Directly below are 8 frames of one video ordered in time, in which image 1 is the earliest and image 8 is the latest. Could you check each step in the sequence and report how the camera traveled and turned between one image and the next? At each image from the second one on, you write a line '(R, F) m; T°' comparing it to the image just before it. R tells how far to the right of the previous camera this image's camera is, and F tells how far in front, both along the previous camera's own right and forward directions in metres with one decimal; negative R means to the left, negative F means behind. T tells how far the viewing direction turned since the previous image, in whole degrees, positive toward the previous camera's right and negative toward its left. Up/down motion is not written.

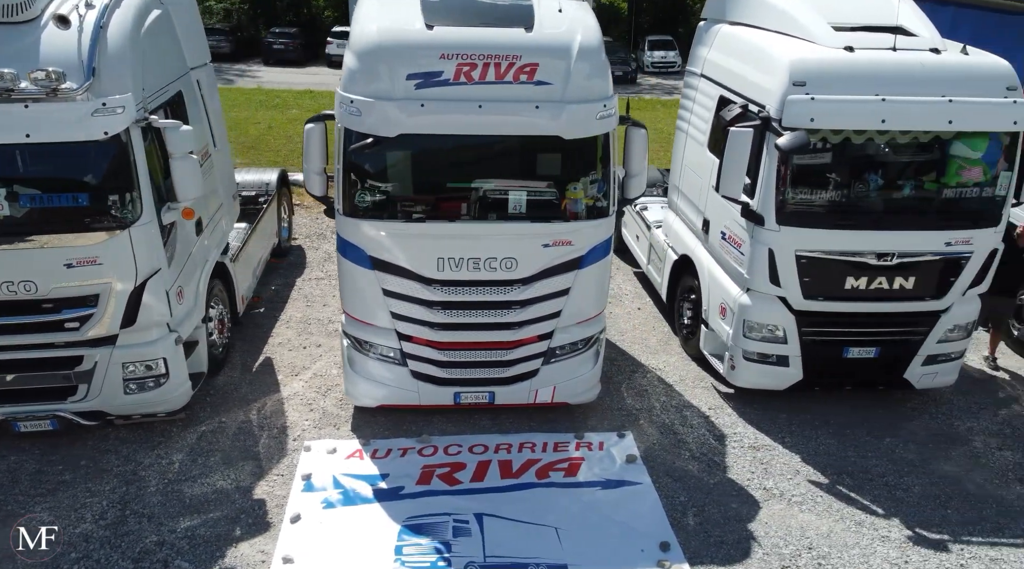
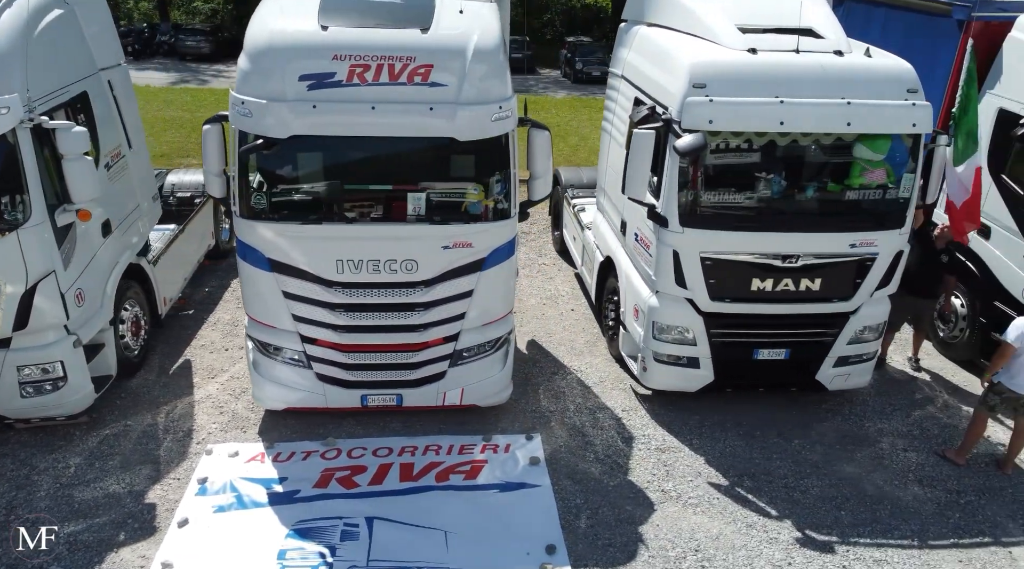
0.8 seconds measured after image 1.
(+0.7, 0.0) m; +1°
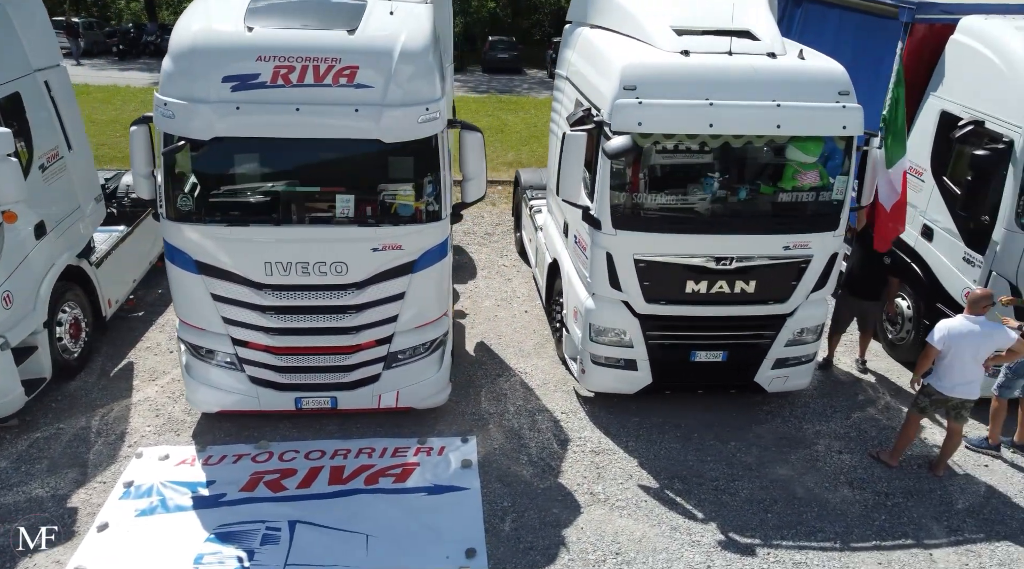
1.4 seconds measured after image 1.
(+0.5, 0.0) m; 0°
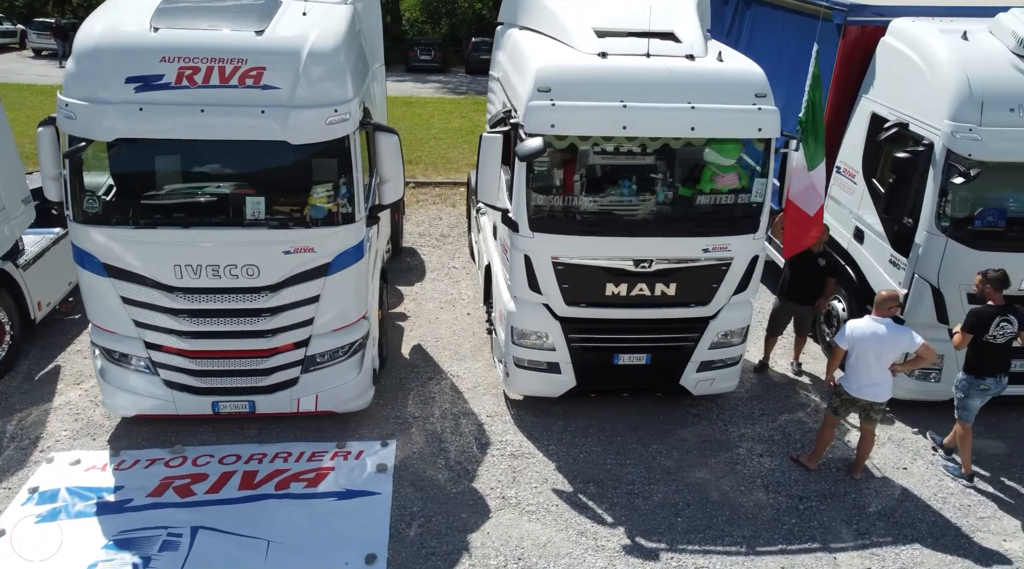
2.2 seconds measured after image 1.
(+0.6, 0.0) m; +1°
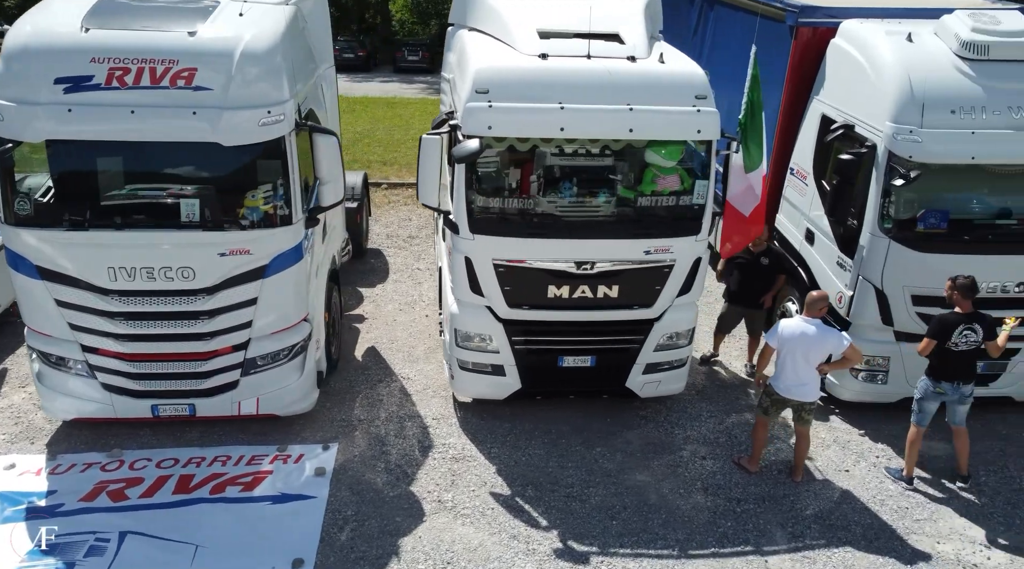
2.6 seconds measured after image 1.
(+0.4, 0.0) m; 0°
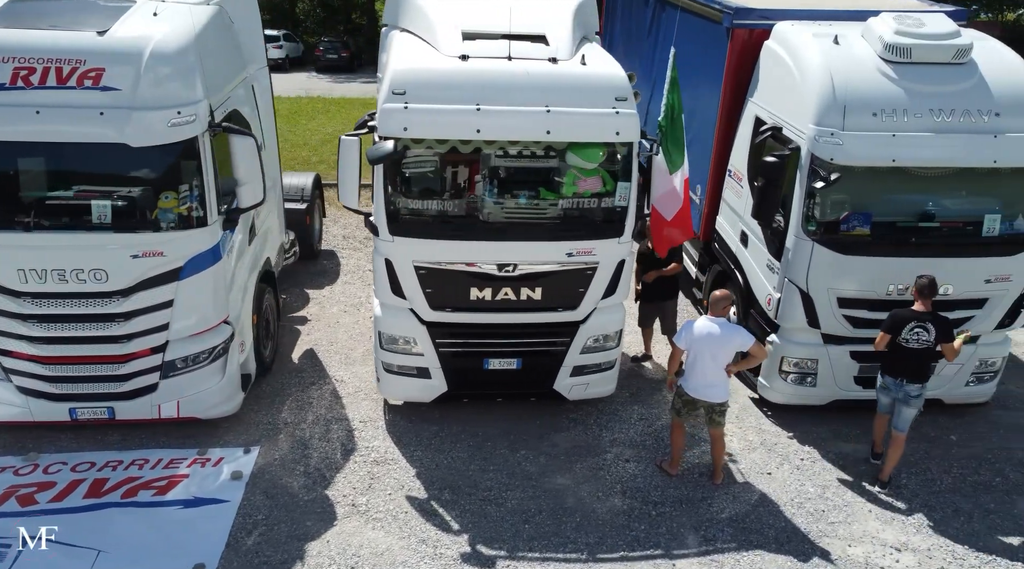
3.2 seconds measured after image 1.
(+0.6, 0.0) m; +1°
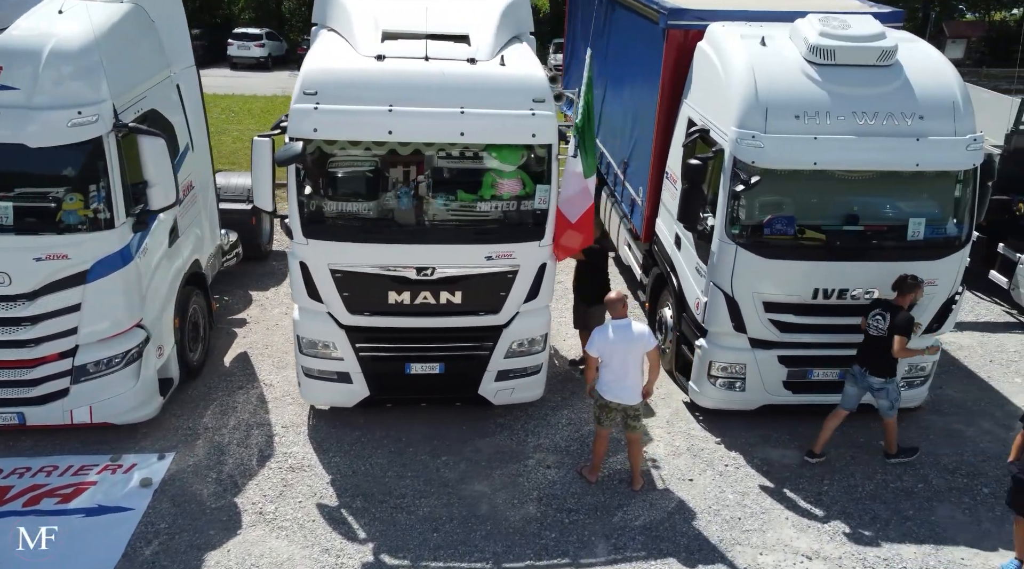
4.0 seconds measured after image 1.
(+0.6, +0.1) m; +1°
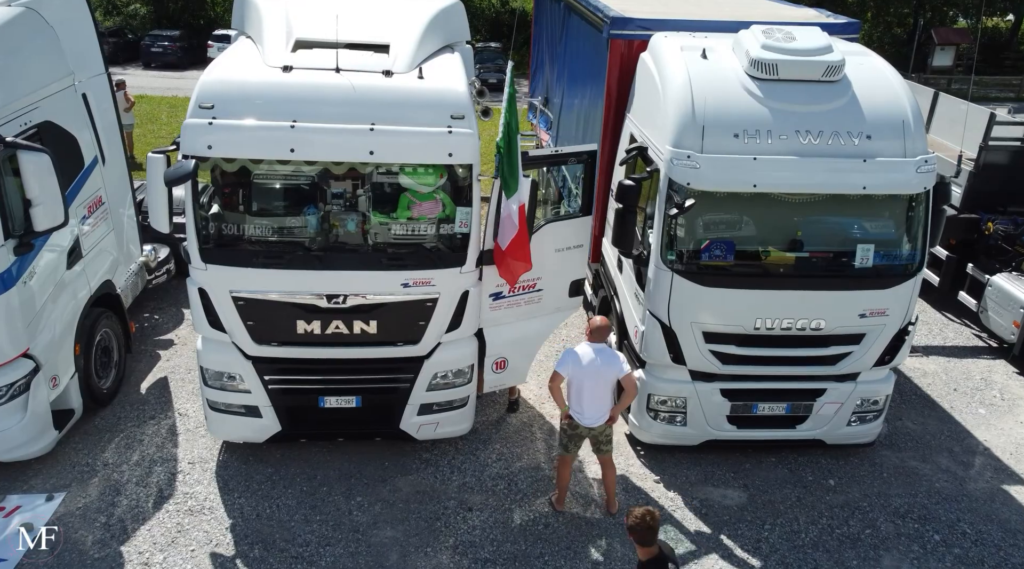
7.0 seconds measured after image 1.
(+0.5, +0.4) m; +1°
